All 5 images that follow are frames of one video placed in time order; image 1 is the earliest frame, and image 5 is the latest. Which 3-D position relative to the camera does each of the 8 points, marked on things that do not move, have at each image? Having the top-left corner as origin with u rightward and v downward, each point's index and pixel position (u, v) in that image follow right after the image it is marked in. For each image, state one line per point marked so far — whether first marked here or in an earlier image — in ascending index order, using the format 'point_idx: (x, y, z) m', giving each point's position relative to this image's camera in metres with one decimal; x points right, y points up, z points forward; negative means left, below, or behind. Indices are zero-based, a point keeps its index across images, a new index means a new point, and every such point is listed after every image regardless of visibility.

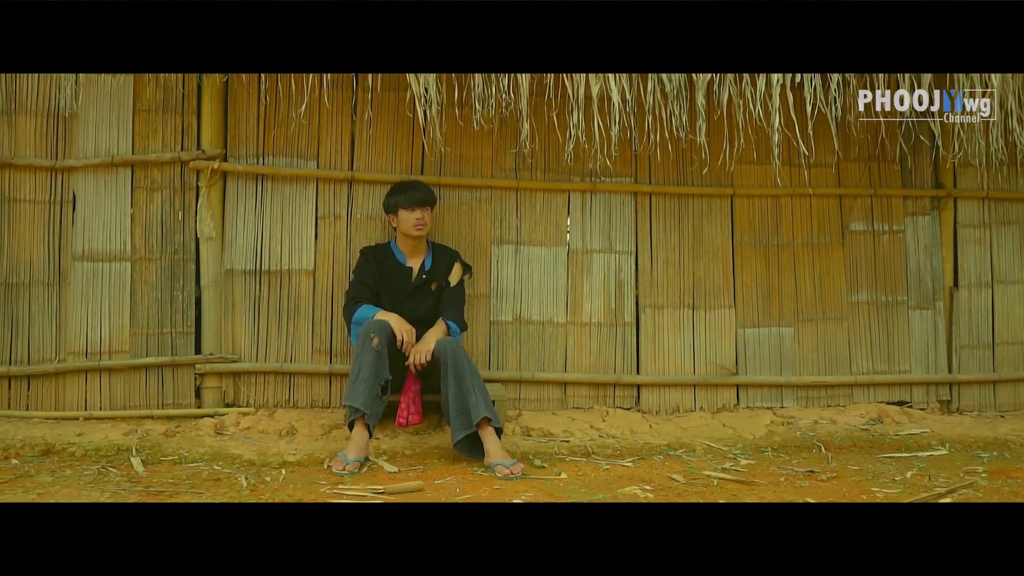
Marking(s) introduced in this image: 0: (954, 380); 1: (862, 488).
0: (+2.7, -0.6, +4.5) m
1: (+1.4, -0.8, +2.8) m
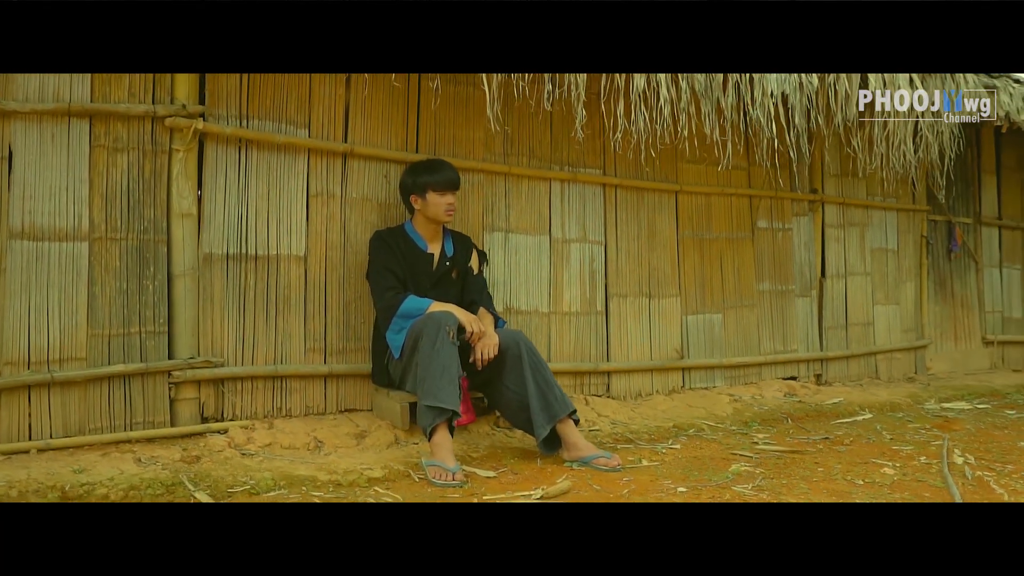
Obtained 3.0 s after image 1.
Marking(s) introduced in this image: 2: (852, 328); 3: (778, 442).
0: (+2.3, -0.5, +5.3) m
1: (+1.7, -0.7, +3.3) m
2: (+2.6, -0.3, +5.6) m
3: (+1.3, -0.7, +3.5) m
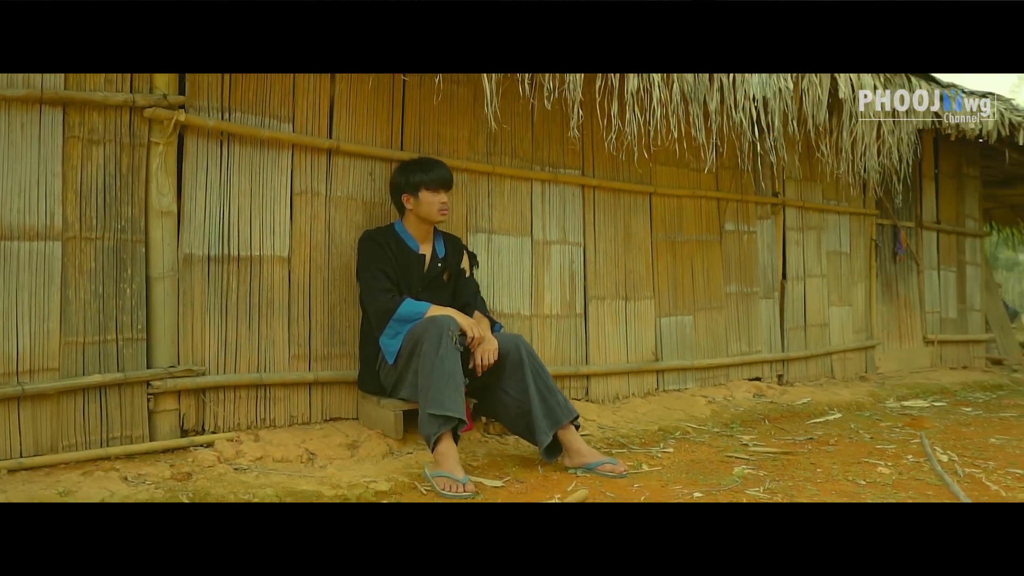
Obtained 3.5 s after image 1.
0: (+2.0, -0.5, +5.4) m
1: (+1.7, -0.7, +3.4) m
2: (+2.3, -0.3, +5.7) m
3: (+1.2, -0.7, +3.5) m
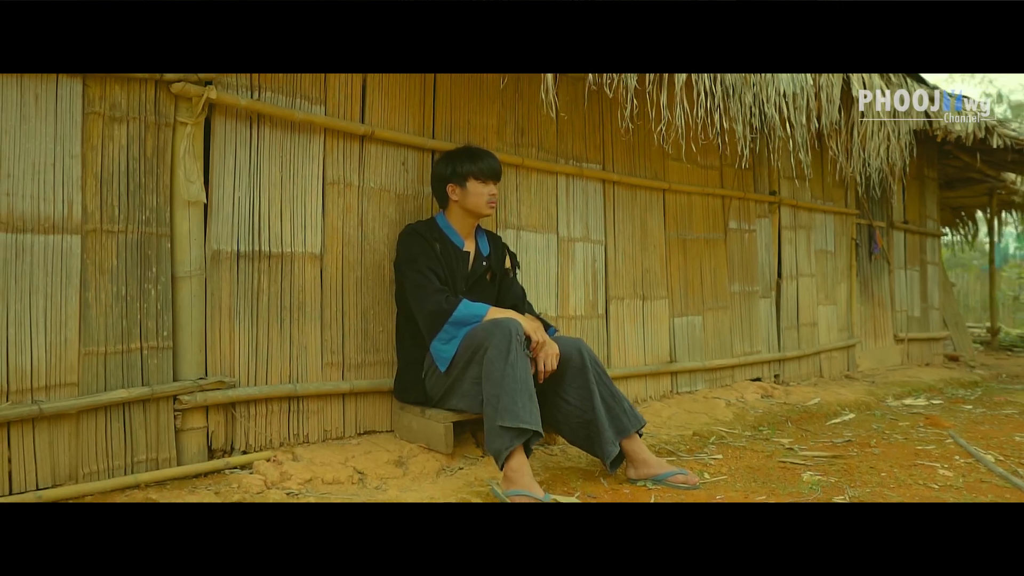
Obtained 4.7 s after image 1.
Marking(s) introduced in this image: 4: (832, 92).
0: (+2.0, -0.5, +5.4) m
1: (+1.9, -0.7, +3.3) m
2: (+2.3, -0.3, +5.7) m
3: (+1.4, -0.7, +3.4) m
4: (+1.8, +1.1, +4.2) m
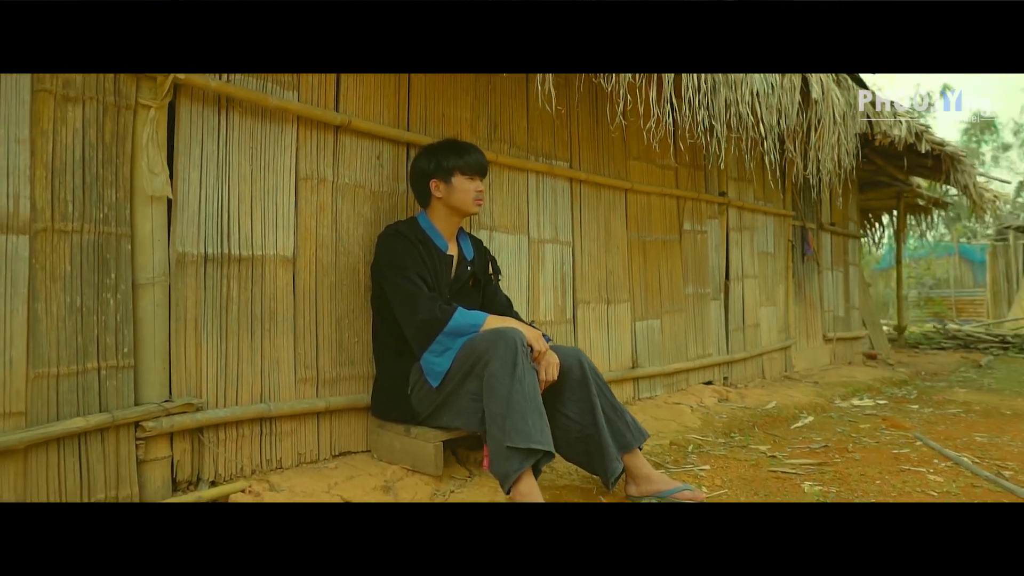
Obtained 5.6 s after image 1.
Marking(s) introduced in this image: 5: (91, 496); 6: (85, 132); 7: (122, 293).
0: (+1.6, -0.5, +5.5) m
1: (+1.7, -0.8, +3.4) m
2: (+1.9, -0.3, +5.8) m
3: (+1.3, -0.8, +3.4) m
4: (+1.6, +1.1, +4.2) m
5: (-1.1, -0.5, +1.9) m
6: (-1.1, +0.4, +1.9) m
7: (-1.1, 0.0, +2.0) m
